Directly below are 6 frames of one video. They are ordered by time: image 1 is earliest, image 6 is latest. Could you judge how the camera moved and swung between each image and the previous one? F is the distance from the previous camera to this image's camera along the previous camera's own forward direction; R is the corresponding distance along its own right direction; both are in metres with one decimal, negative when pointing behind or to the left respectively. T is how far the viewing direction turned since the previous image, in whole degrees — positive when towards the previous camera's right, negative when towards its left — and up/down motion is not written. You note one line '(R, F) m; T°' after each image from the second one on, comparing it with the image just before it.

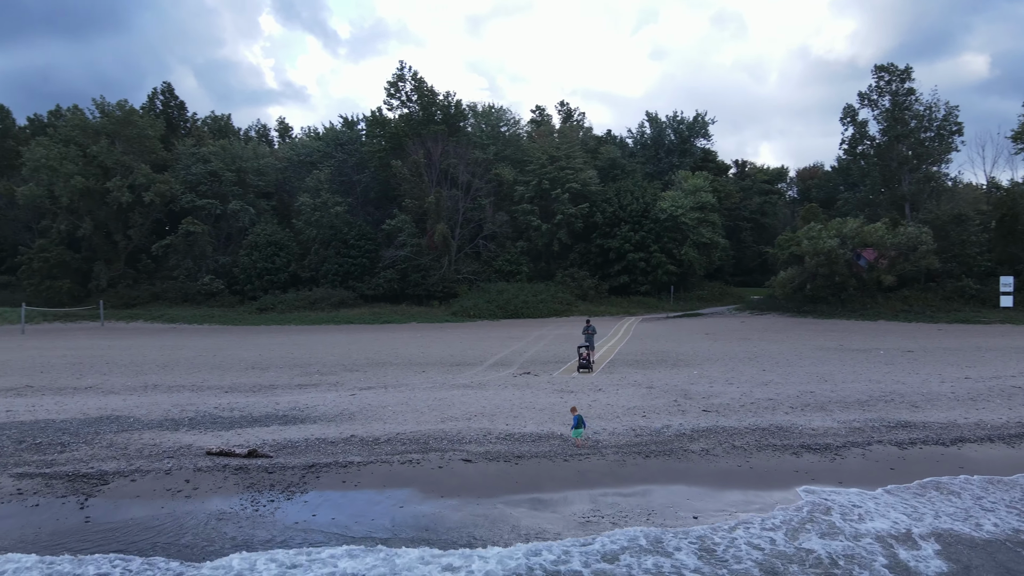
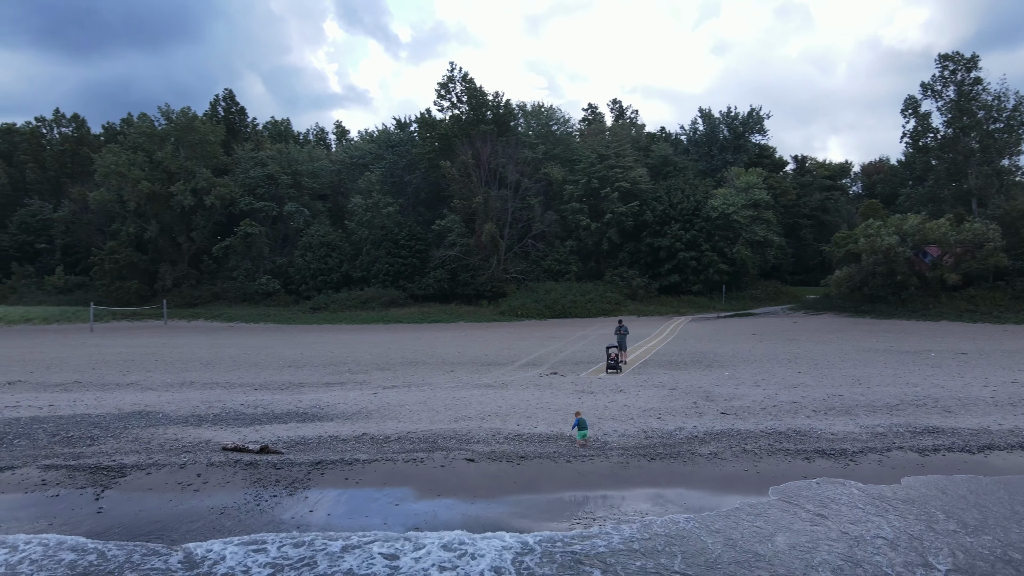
(+0.6, 0.0) m; -4°
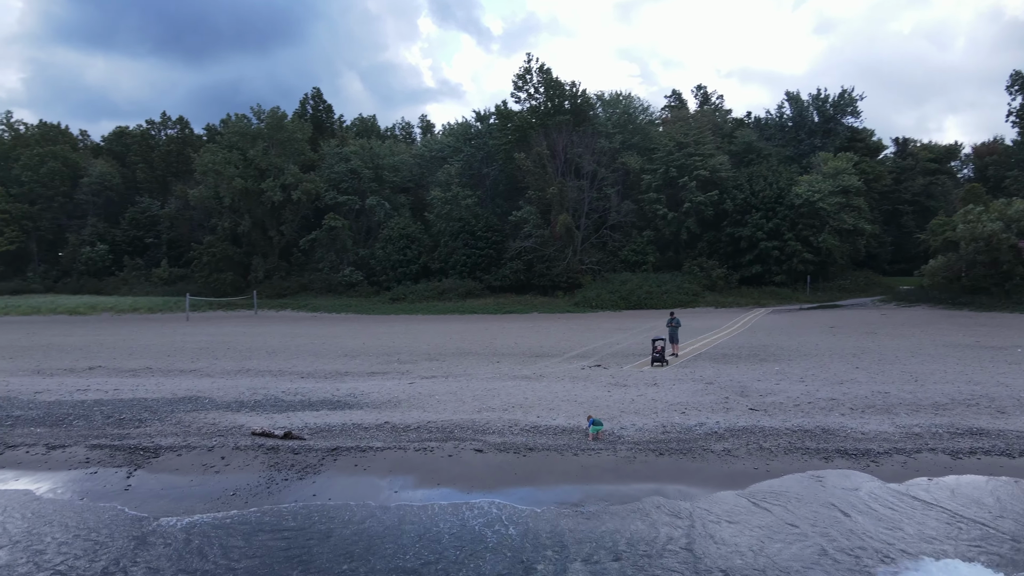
(+0.9, 0.0) m; -7°
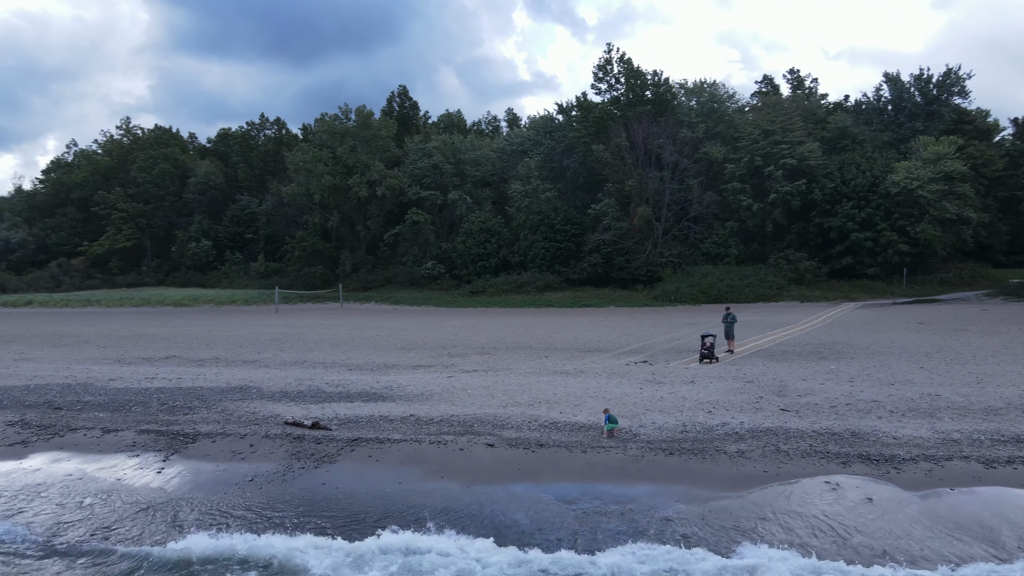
(+0.9, 0.0) m; -7°
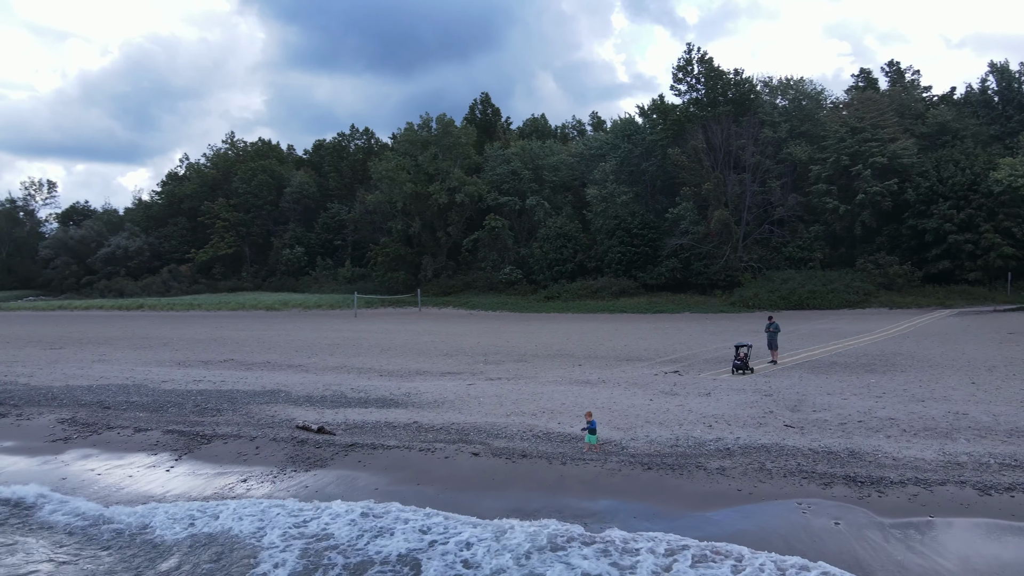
(+1.3, 0.0) m; -7°
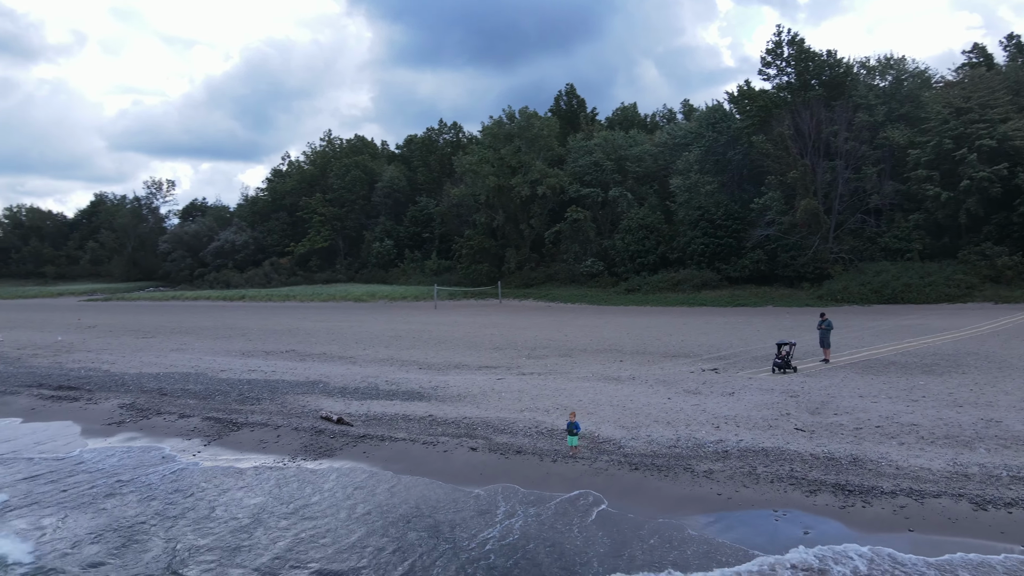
(+1.2, 0.0) m; -7°
